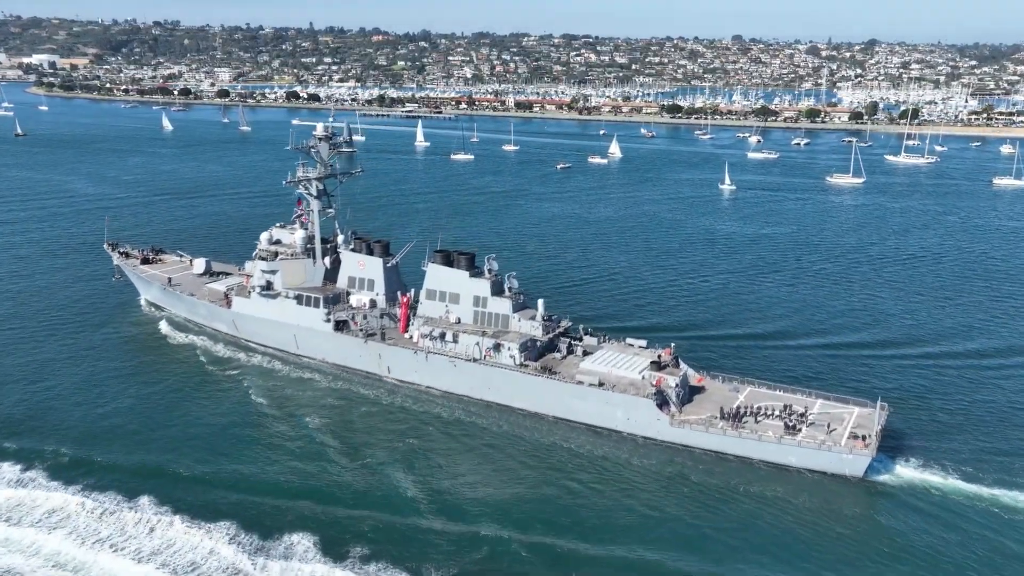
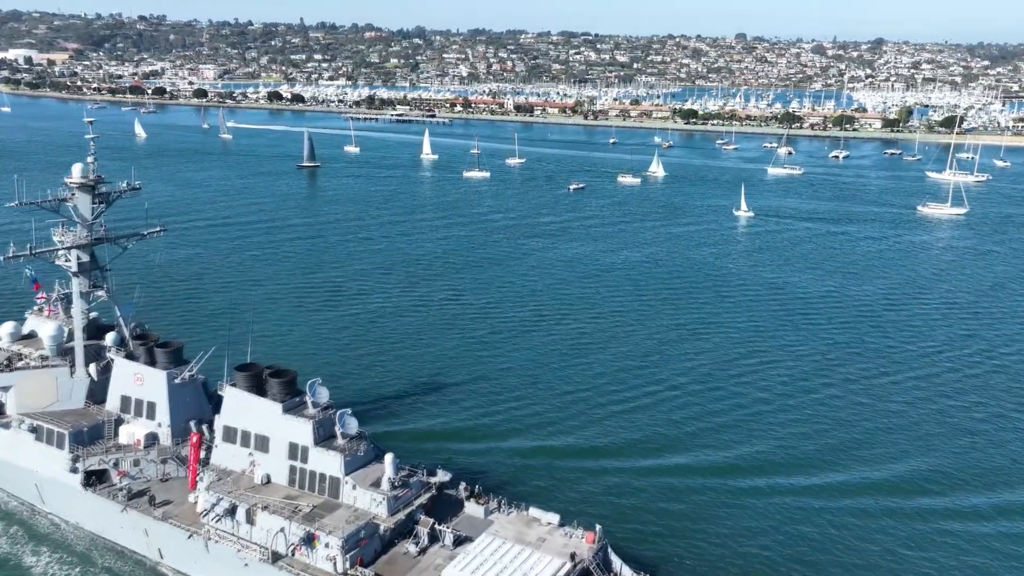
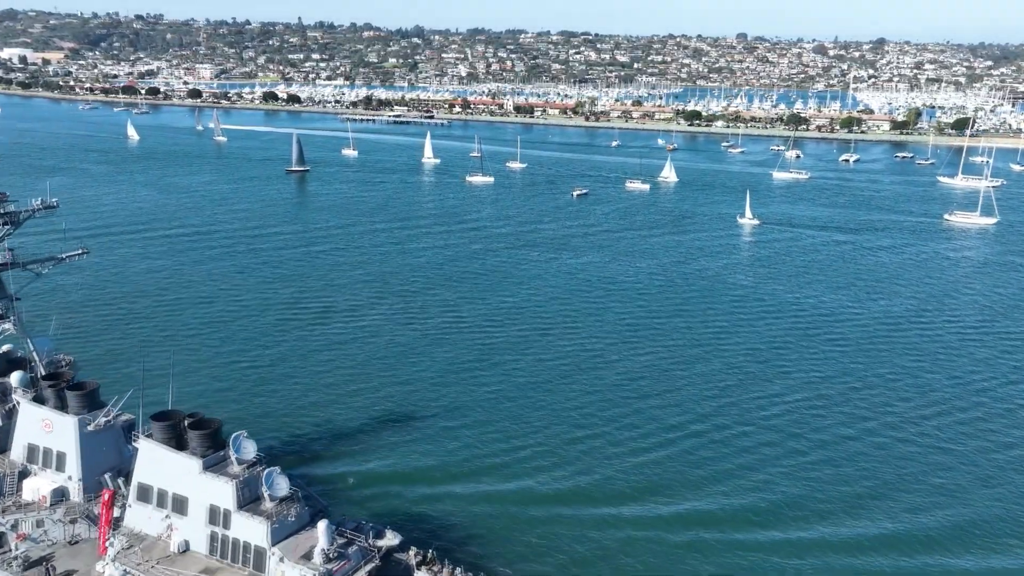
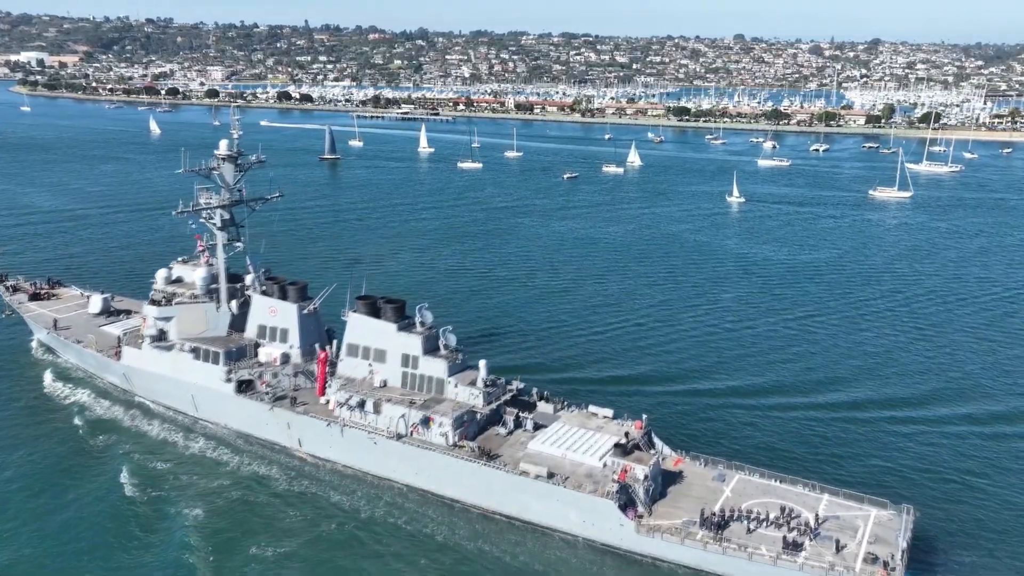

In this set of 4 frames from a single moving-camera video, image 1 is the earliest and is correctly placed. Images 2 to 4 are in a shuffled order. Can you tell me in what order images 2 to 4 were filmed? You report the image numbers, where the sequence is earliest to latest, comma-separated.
4, 2, 3
